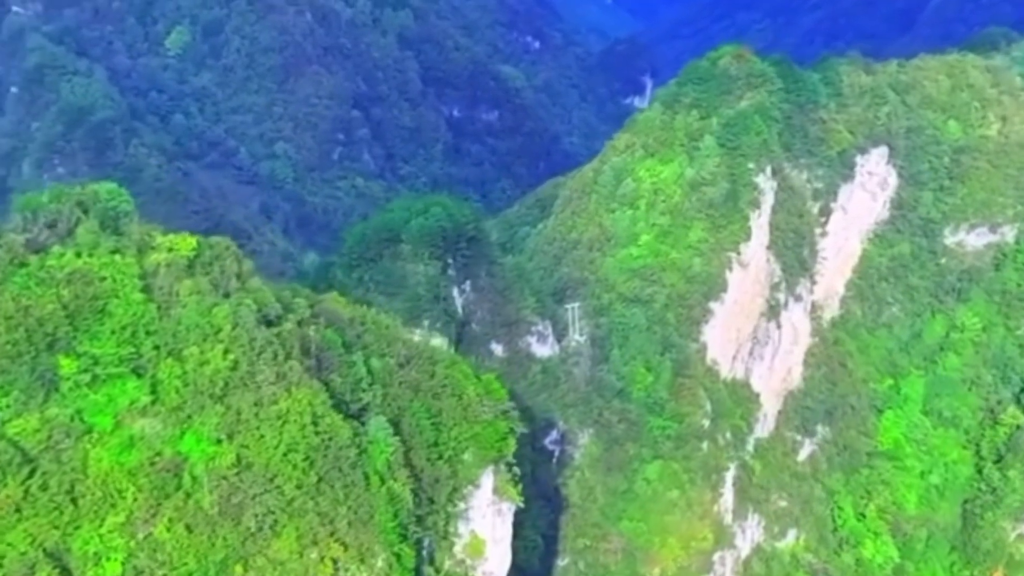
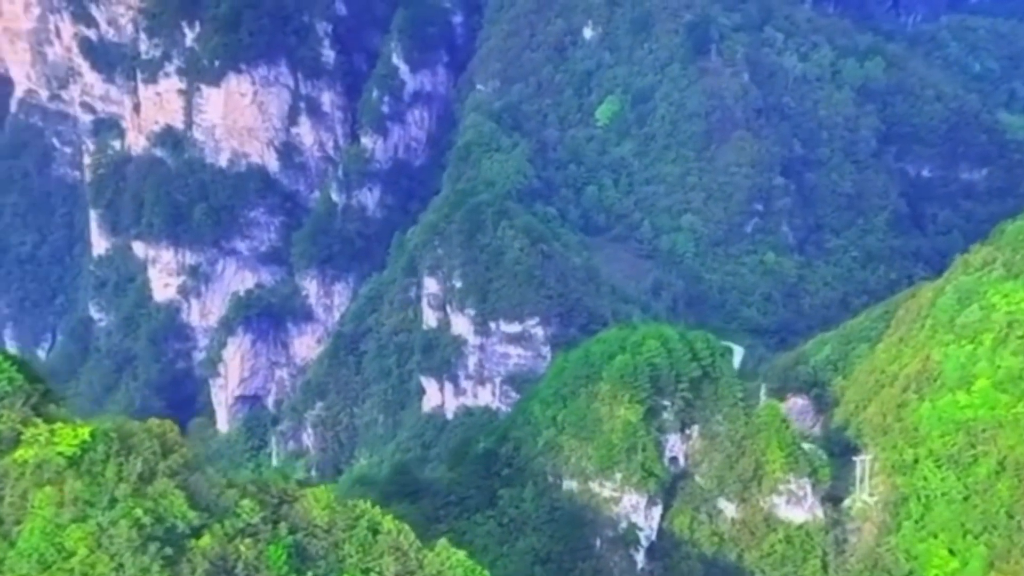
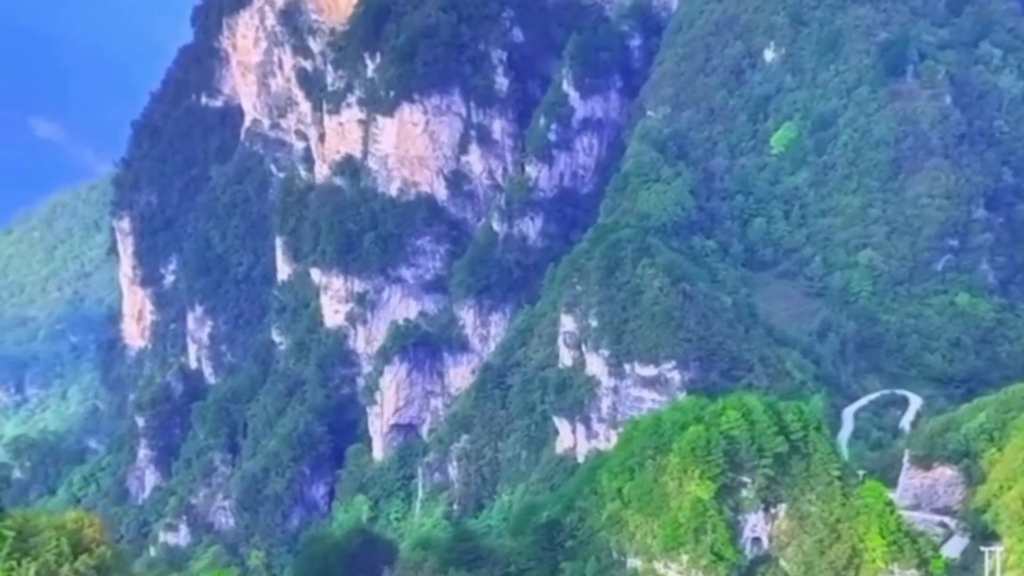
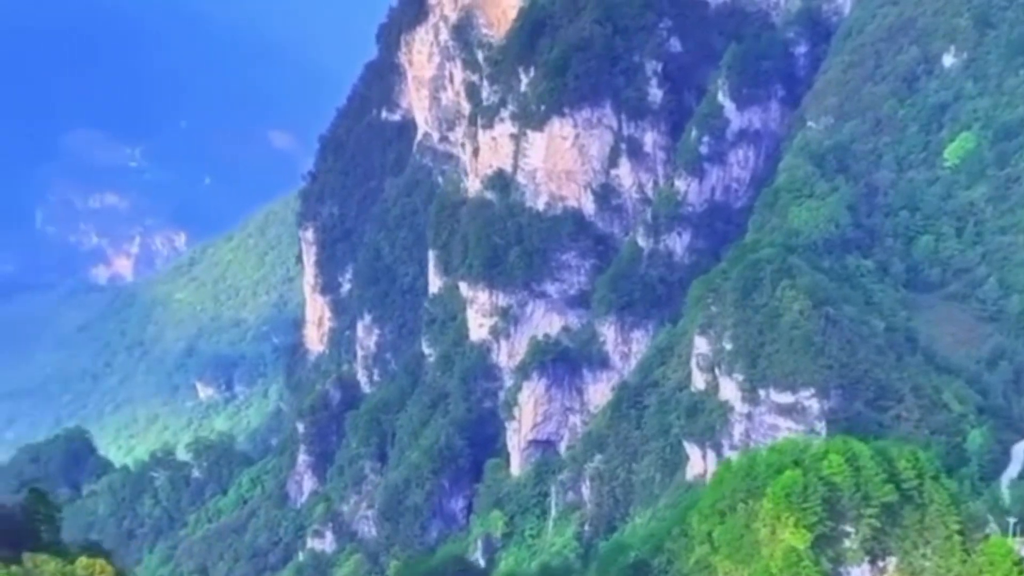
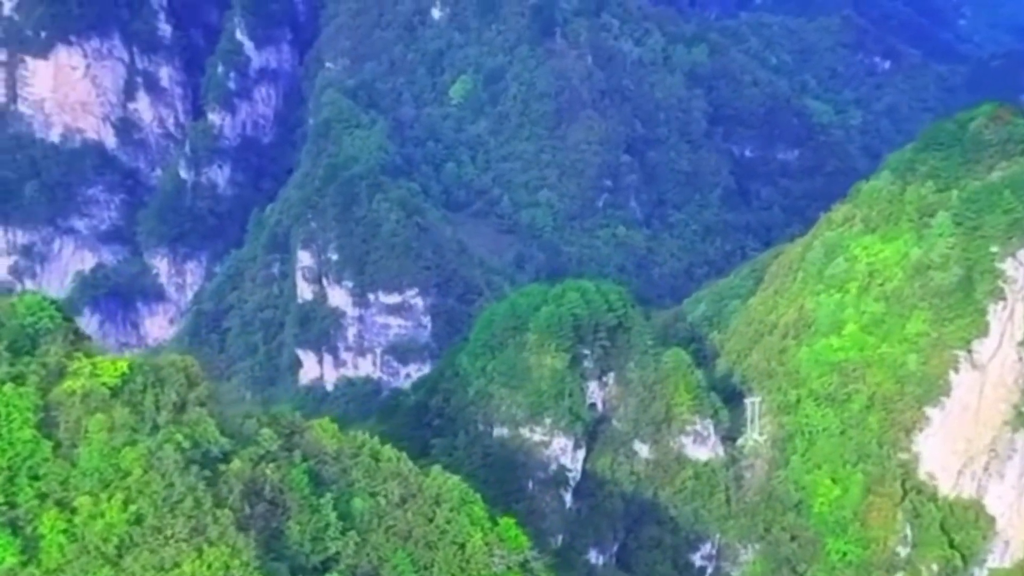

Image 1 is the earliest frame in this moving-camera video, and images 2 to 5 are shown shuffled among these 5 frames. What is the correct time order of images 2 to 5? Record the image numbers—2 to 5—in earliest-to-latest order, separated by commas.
5, 2, 3, 4
